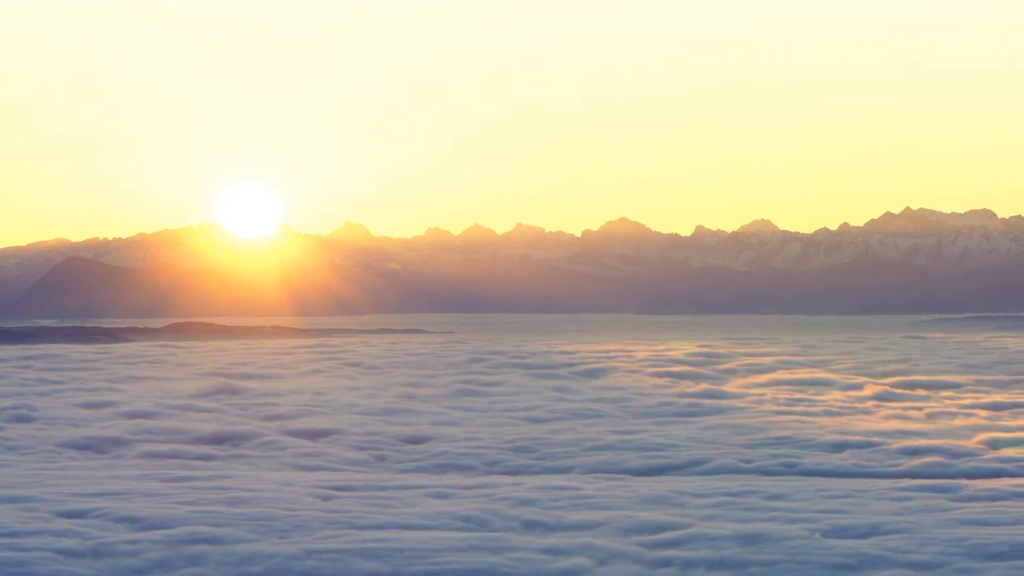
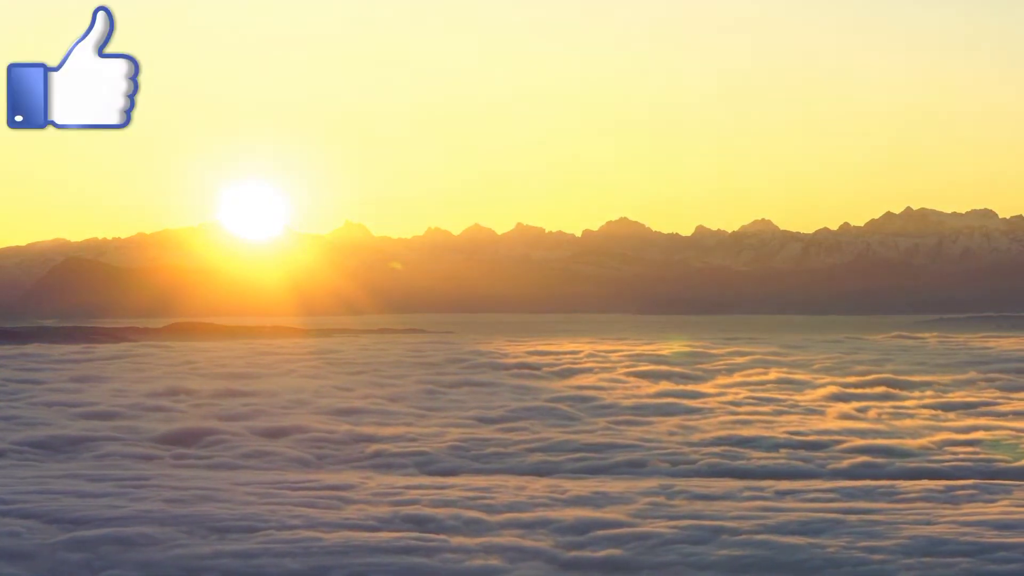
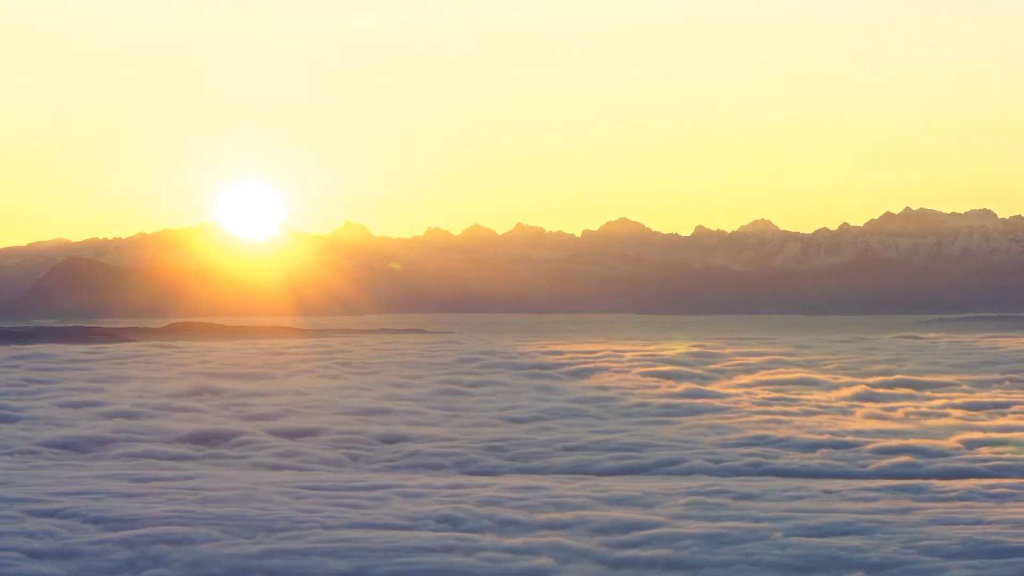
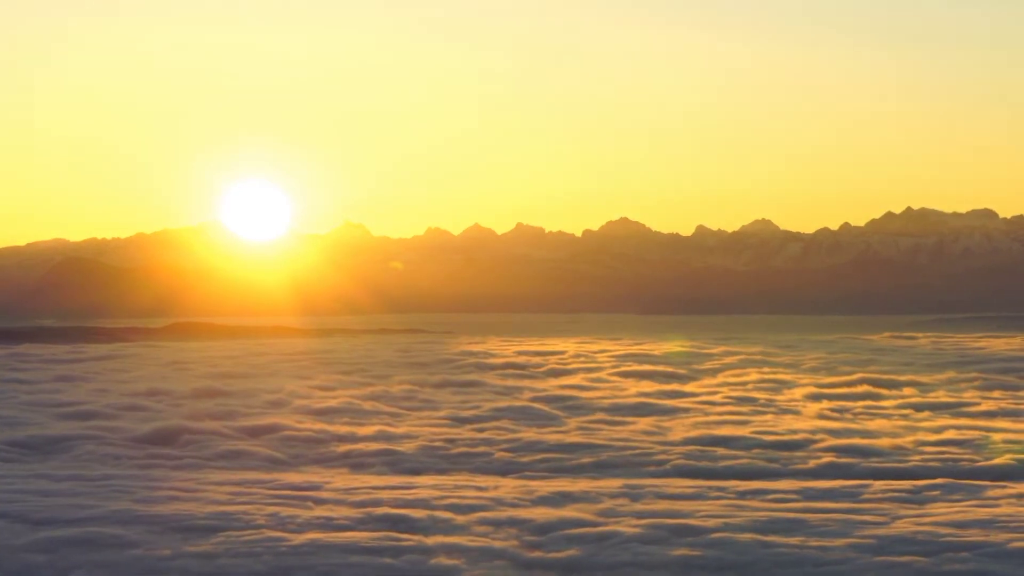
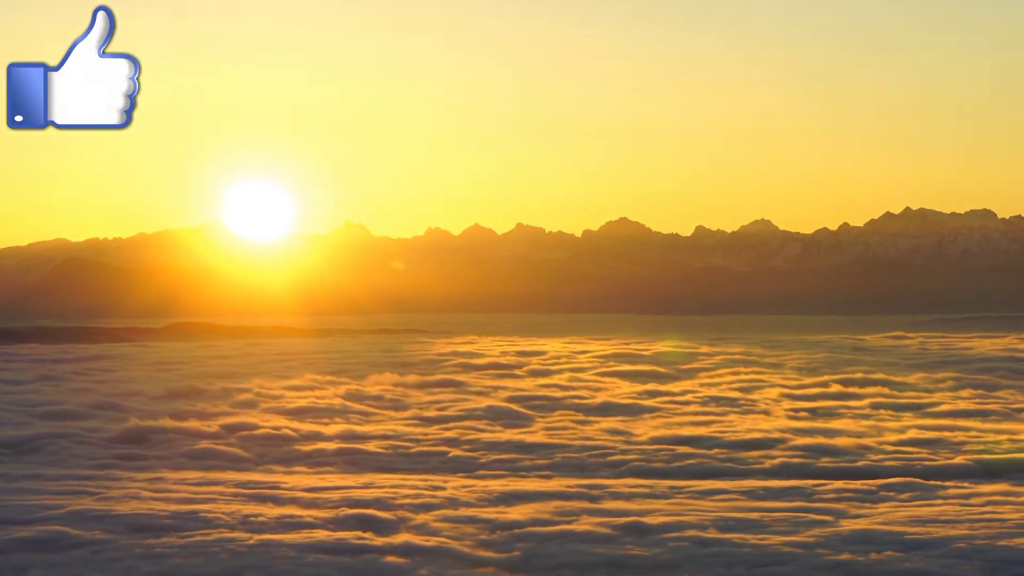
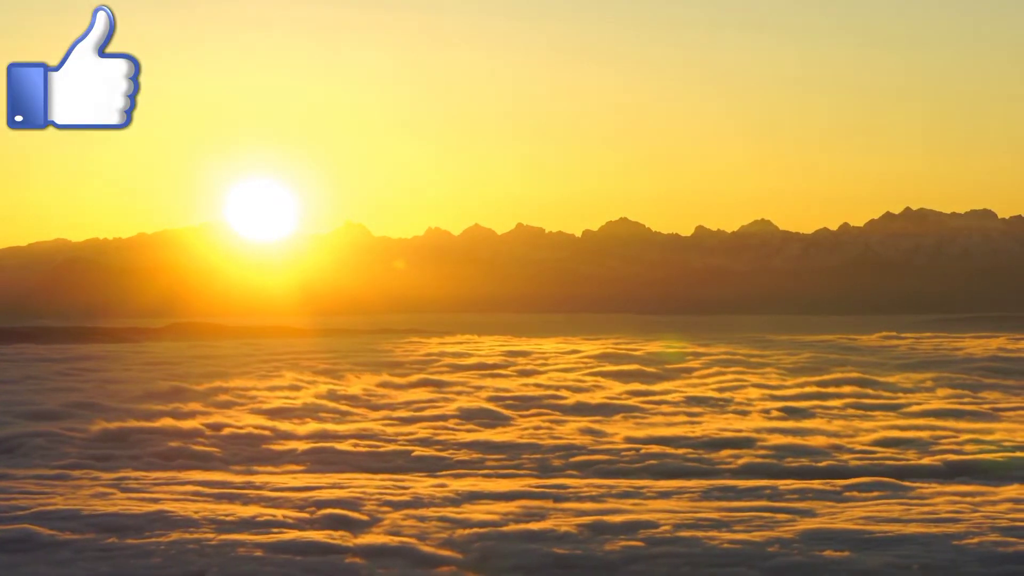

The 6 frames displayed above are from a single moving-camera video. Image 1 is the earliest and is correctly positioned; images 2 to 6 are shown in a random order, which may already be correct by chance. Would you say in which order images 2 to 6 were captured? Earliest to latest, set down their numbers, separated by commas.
3, 2, 4, 5, 6
